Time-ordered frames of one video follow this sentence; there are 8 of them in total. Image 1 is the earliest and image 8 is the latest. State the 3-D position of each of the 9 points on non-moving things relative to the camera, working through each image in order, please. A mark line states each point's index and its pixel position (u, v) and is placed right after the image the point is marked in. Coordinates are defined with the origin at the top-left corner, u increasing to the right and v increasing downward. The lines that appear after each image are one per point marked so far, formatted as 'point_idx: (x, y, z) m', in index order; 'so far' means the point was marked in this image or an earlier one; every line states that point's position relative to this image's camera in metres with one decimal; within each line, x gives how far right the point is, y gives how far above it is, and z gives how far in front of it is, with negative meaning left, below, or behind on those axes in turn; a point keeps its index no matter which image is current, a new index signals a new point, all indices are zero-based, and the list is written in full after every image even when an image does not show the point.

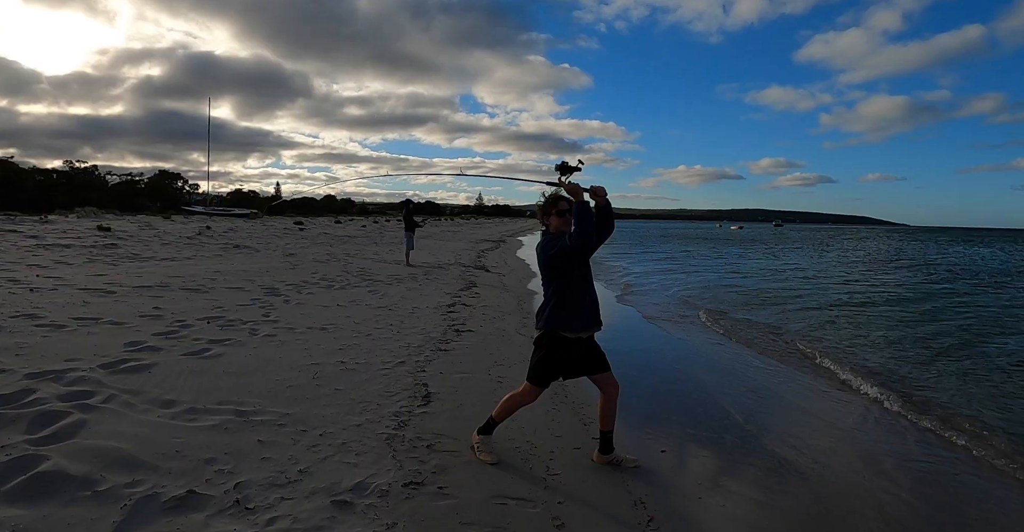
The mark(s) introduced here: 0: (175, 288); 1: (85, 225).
0: (-3.8, -0.2, +6.5) m
1: (-12.1, +1.2, +14.8) m
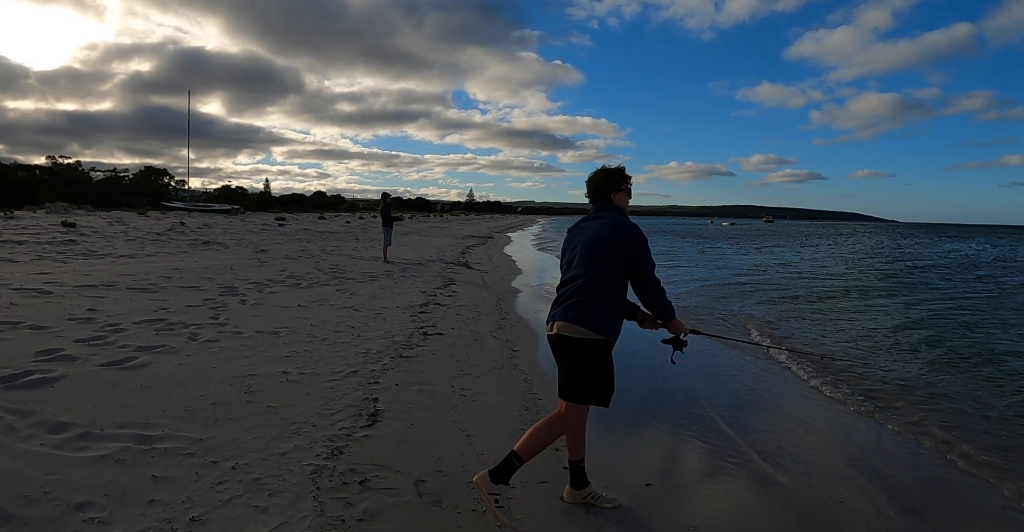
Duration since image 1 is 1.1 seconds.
0: (-4.1, -0.2, +5.8) m
1: (-12.5, +1.3, +14.0) m
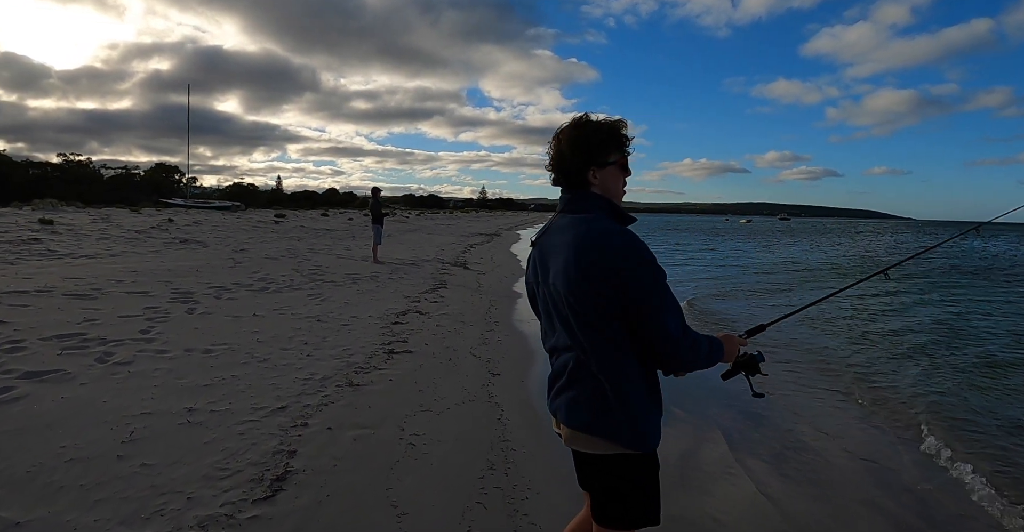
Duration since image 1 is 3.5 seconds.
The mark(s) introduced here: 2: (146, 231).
0: (-4.3, -0.3, +5.0) m
1: (-12.4, +1.3, +13.4) m
2: (-8.0, +0.7, +11.6) m
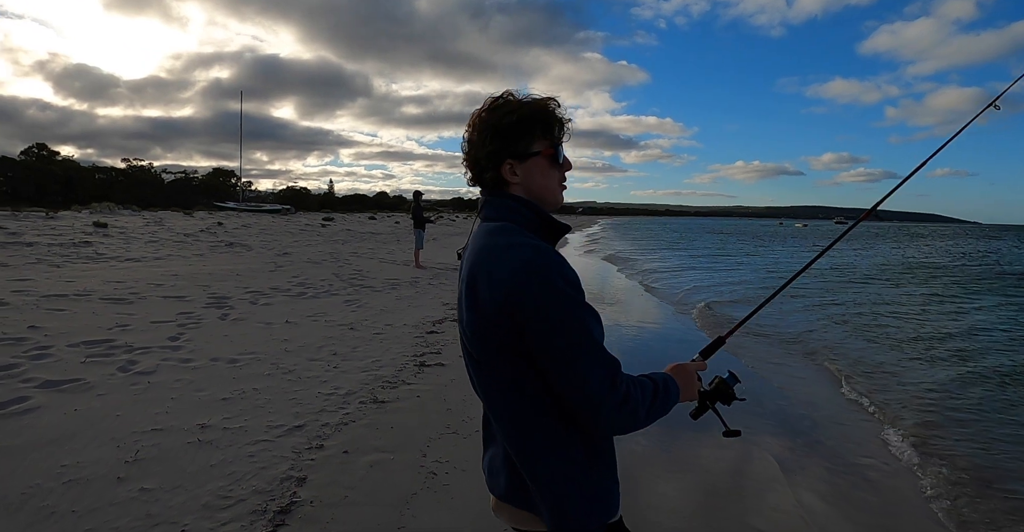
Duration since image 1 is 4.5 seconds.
0: (-3.9, -0.3, +5.0) m
1: (-11.3, +1.3, +14.1) m
2: (-7.0, +0.6, +11.9) m
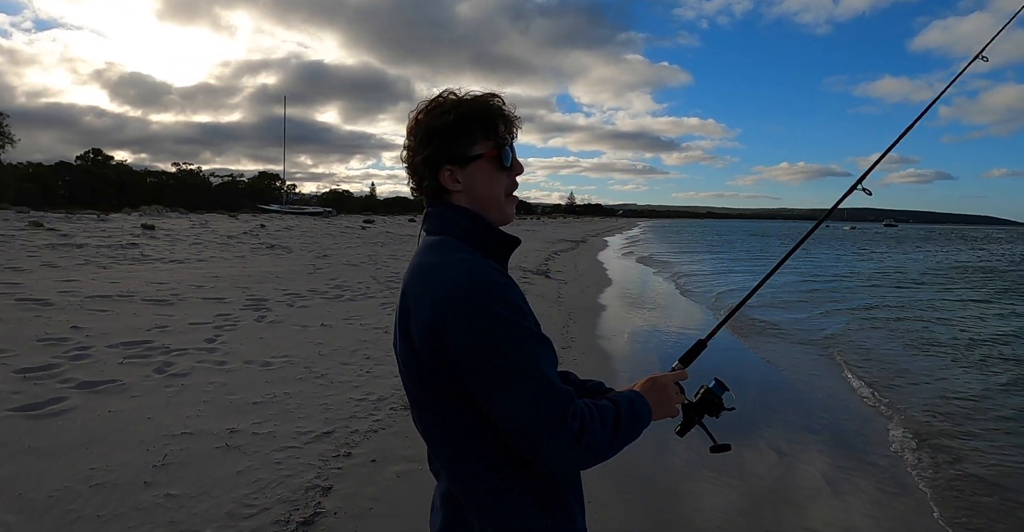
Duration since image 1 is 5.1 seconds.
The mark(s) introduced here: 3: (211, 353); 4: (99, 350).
0: (-3.6, -0.3, +5.2) m
1: (-10.3, +1.3, +14.7) m
2: (-6.2, +0.6, +12.3) m
3: (-2.3, -0.7, +4.2) m
4: (-2.9, -0.6, +3.7) m
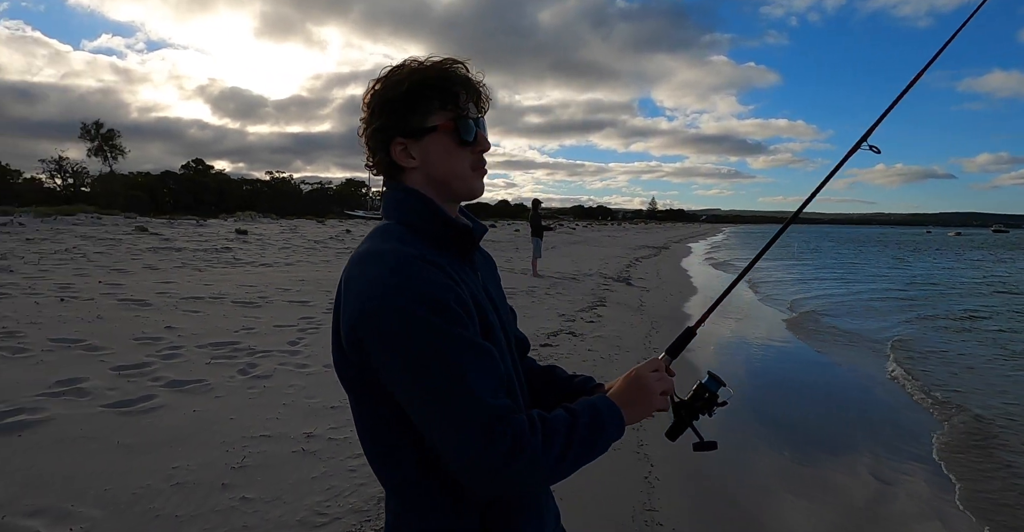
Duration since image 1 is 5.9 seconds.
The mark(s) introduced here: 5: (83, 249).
0: (-2.9, -0.3, +5.4) m
1: (-8.1, +1.3, +15.9) m
2: (-4.4, +0.5, +12.8) m
3: (-1.7, -0.7, +4.3) m
4: (-2.3, -0.6, +3.8) m
5: (-5.7, +0.2, +7.1) m
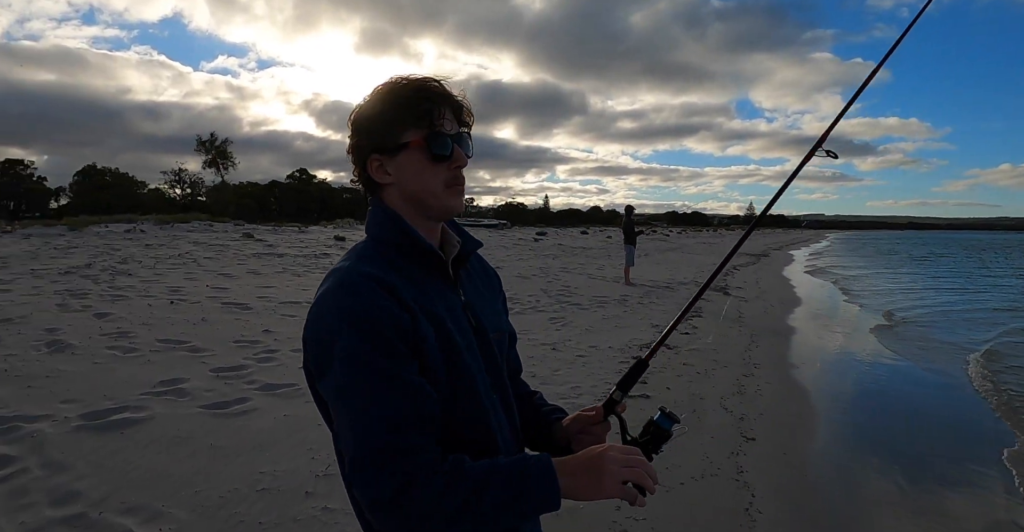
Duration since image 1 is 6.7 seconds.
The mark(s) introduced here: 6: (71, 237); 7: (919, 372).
0: (-2.0, -0.4, +5.6) m
1: (-5.4, +1.1, +16.8) m
2: (-2.2, +0.4, +13.2) m
3: (-1.1, -0.8, +4.3) m
4: (-1.7, -0.6, +4.0) m
5: (-4.5, +0.2, +7.8) m
6: (-7.4, +0.5, +8.9) m
7: (+4.4, -1.2, +5.8) m
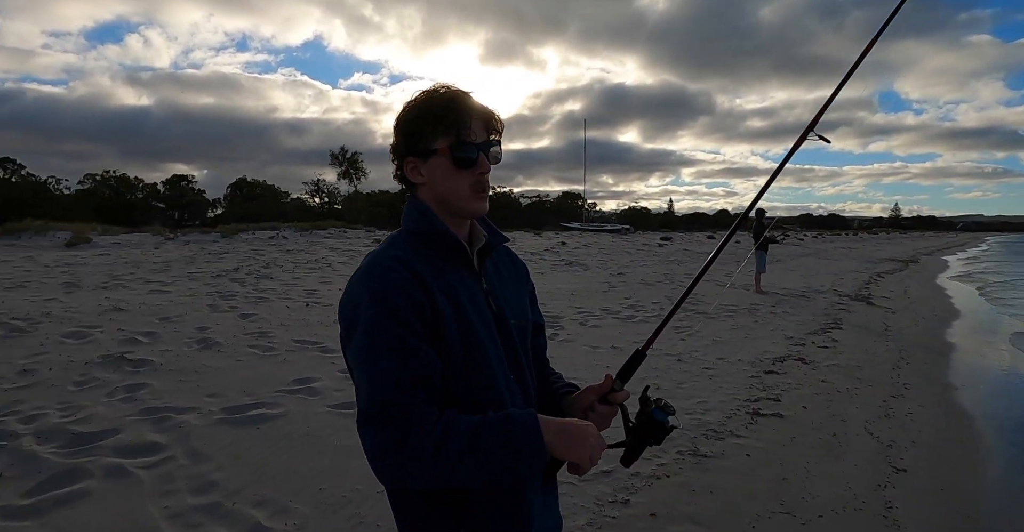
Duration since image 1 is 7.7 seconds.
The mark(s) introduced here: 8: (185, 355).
0: (-0.7, -0.4, +5.8) m
1: (-1.5, +1.0, +17.4) m
2: (+0.8, +0.3, +13.2) m
3: (-0.1, -0.8, +4.2) m
4: (-0.8, -0.7, +4.1) m
5: (-2.7, +0.1, +8.4) m
6: (-5.3, +0.4, +10.2) m
7: (+5.5, -1.3, +4.5) m
8: (-2.2, -0.6, +3.7) m
